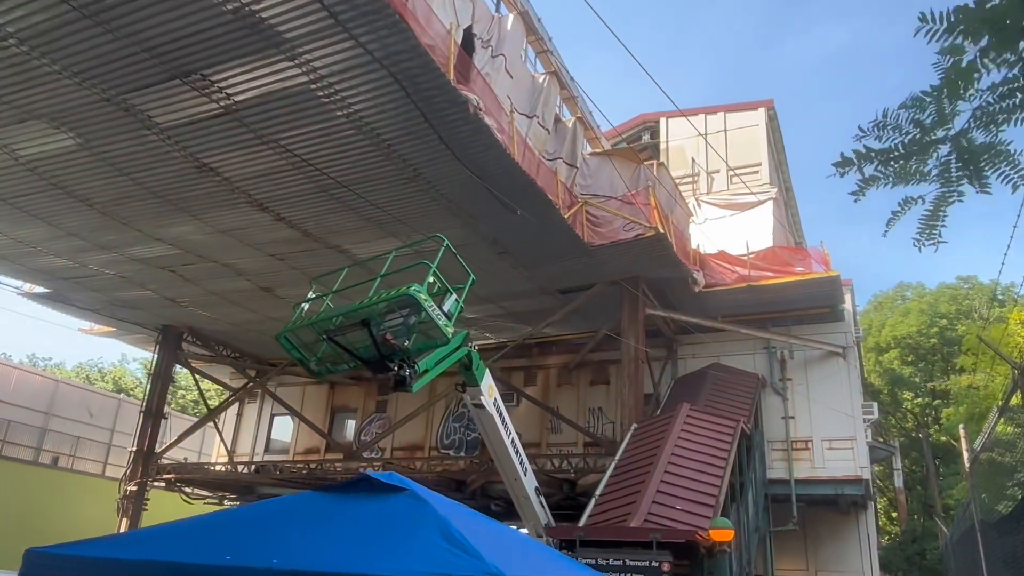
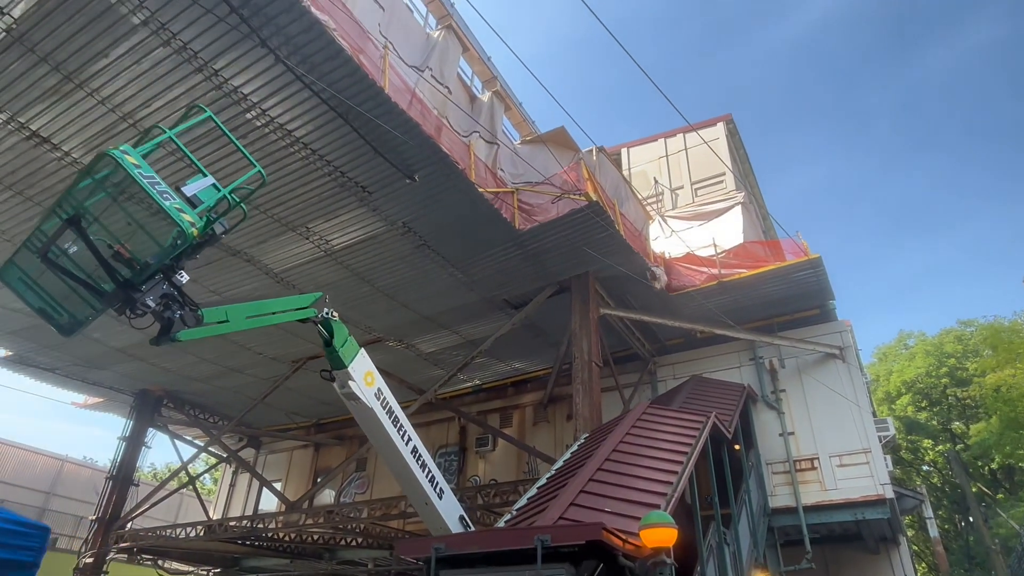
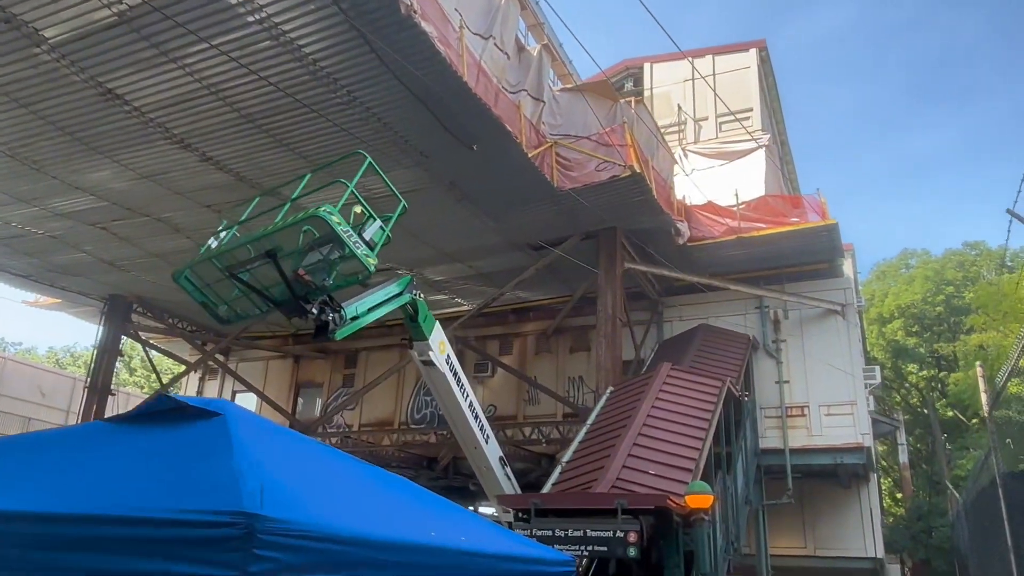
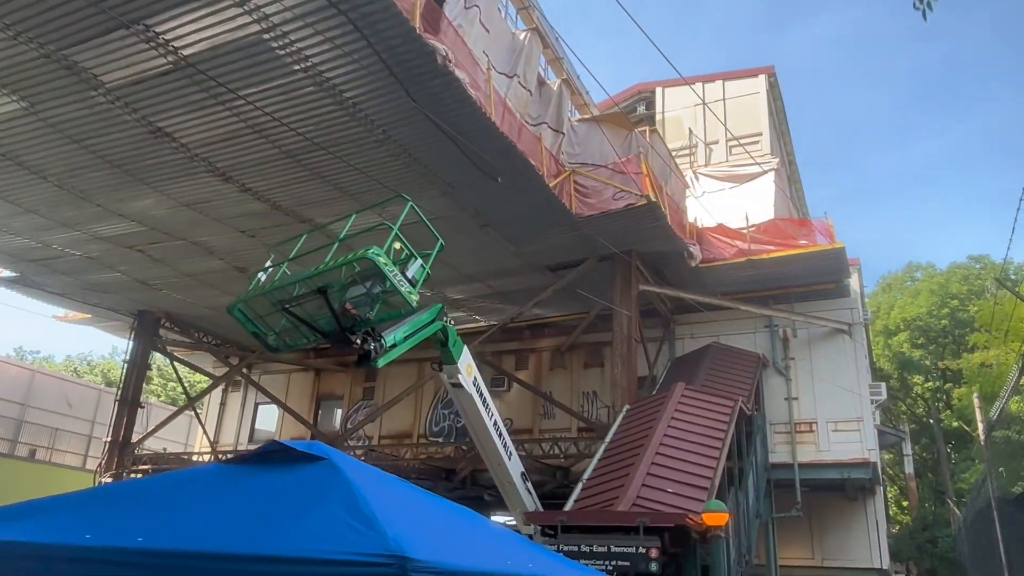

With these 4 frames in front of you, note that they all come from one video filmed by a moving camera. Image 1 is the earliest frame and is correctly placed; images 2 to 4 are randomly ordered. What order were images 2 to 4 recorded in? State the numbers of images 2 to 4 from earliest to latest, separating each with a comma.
4, 3, 2
